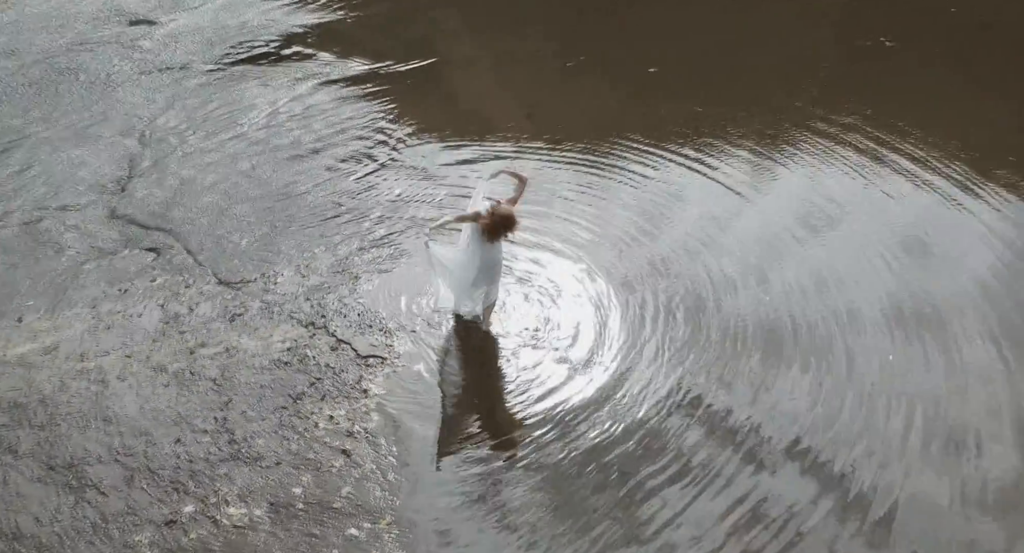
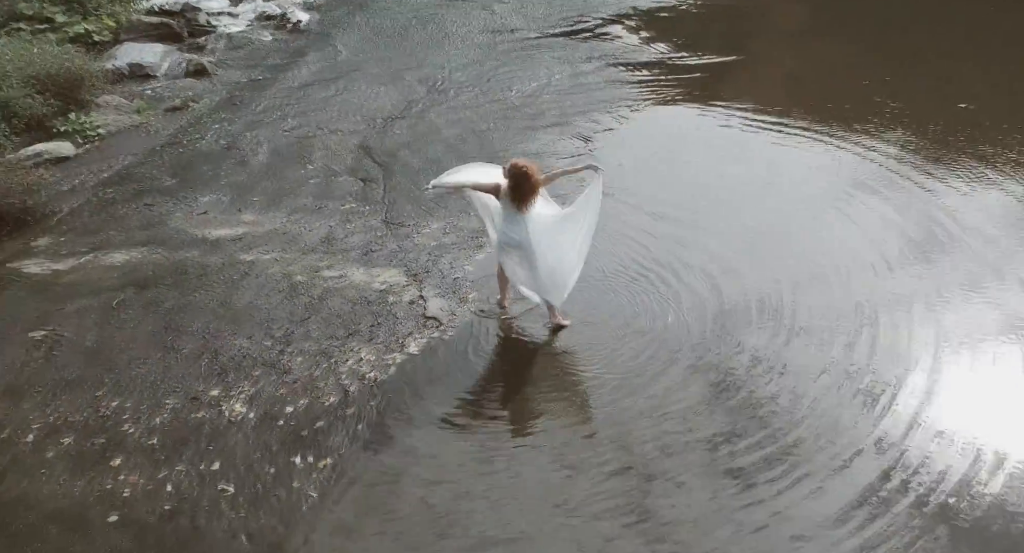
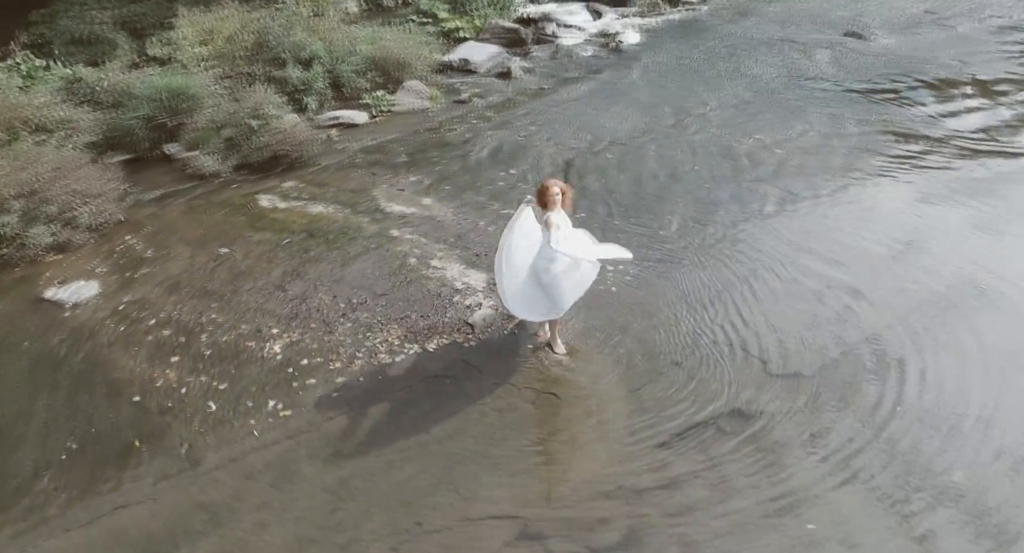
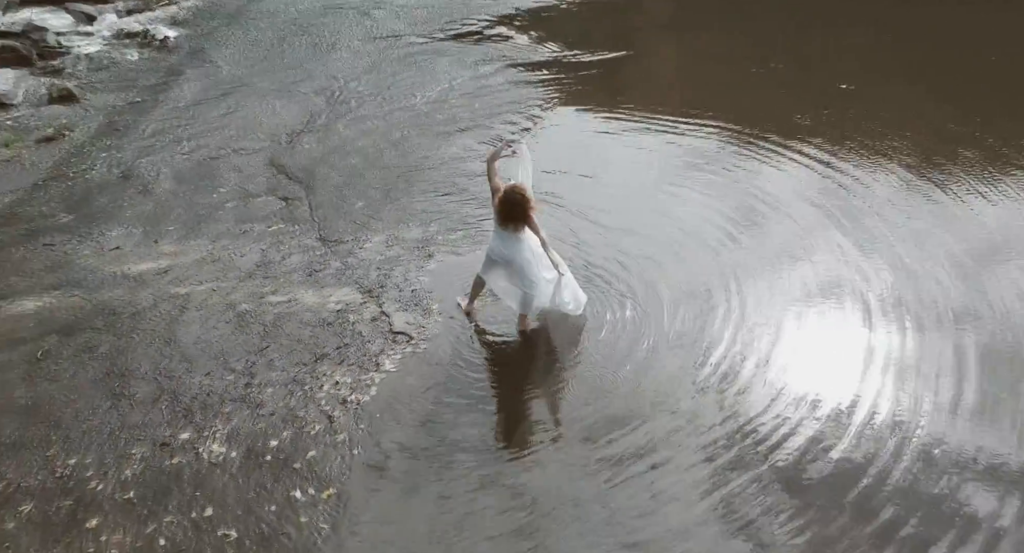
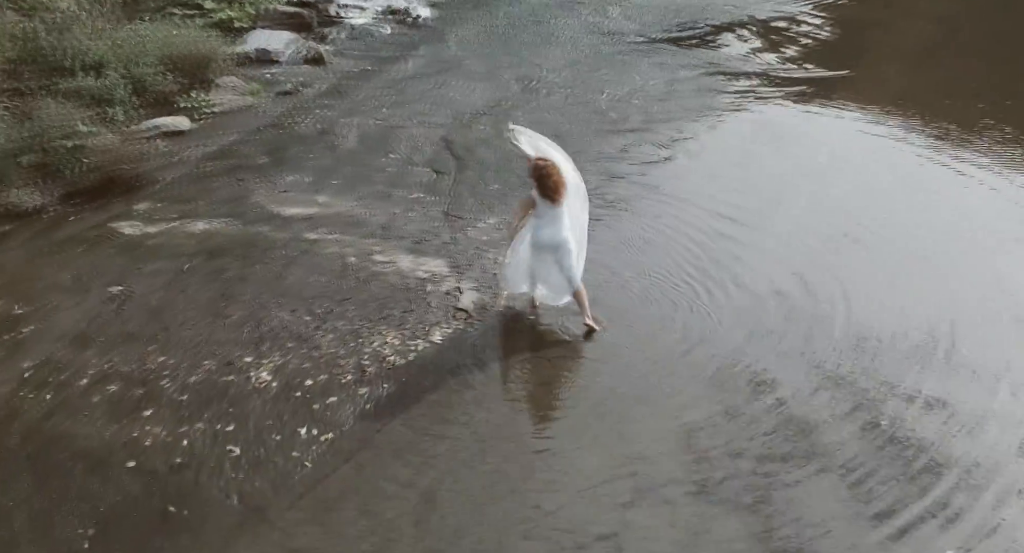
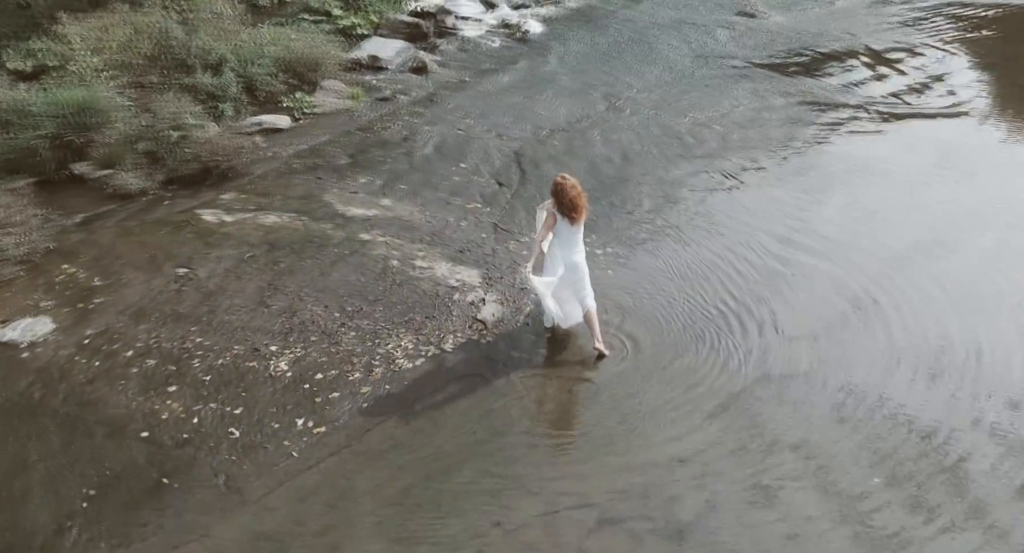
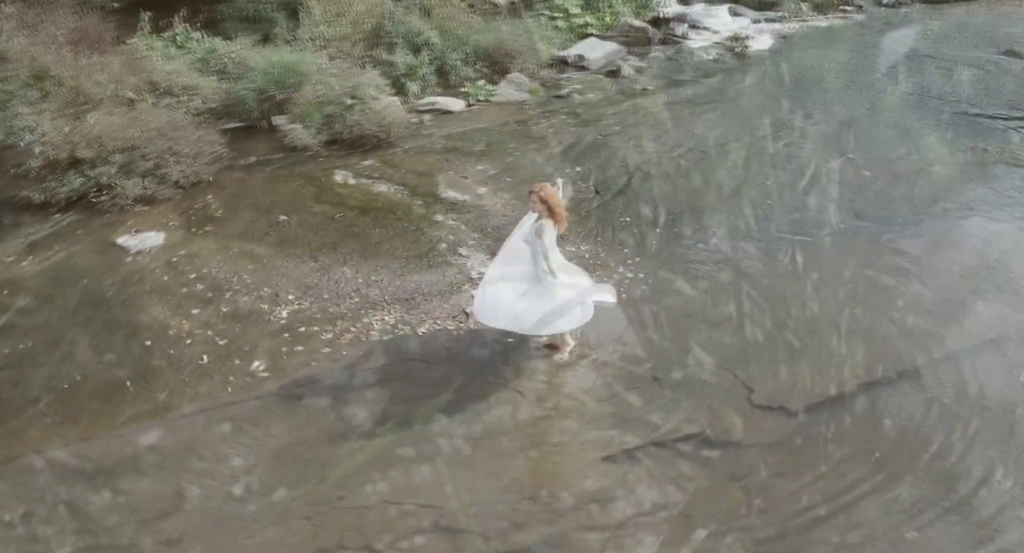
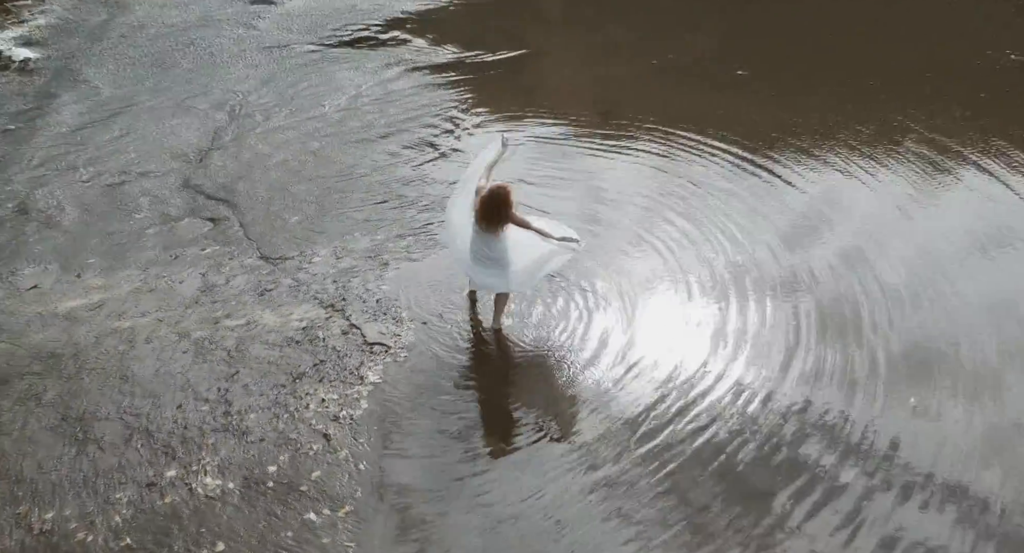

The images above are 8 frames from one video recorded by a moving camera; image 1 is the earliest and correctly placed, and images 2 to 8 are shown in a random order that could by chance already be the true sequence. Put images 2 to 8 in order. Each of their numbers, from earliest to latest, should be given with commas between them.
8, 4, 2, 5, 6, 3, 7
